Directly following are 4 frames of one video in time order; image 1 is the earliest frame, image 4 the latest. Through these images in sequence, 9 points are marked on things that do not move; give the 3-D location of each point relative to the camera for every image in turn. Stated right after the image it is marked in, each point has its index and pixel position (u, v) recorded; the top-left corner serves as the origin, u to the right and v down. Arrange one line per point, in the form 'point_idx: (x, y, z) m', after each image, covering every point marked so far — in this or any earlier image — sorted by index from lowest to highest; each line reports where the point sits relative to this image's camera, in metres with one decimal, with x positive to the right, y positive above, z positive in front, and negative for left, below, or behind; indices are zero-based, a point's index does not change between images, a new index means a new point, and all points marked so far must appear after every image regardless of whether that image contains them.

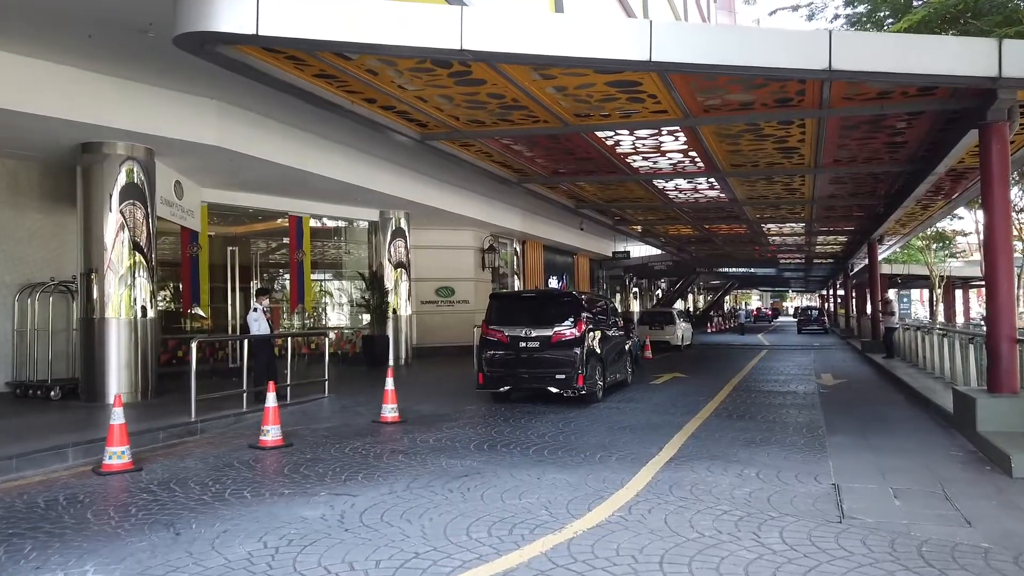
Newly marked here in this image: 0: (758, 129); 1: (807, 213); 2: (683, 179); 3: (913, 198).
0: (+3.2, +2.1, +10.3) m
1: (+7.3, +1.9, +19.3) m
2: (+3.1, +2.0, +14.3) m
3: (+7.6, +1.7, +14.7) m
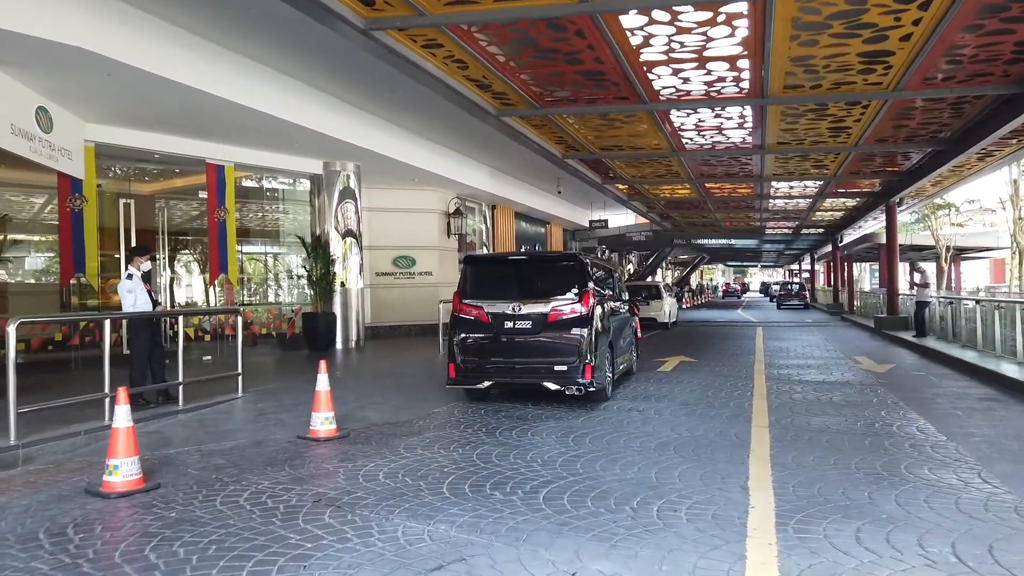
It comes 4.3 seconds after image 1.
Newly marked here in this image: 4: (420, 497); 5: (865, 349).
0: (+3.1, +2.5, +7.1) m
1: (+6.8, +2.6, +16.3) m
2: (+2.8, +2.5, +11.1) m
3: (+7.2, +2.3, +11.7) m
4: (-0.6, -1.5, +5.4) m
5: (+7.9, -1.4, +17.5) m
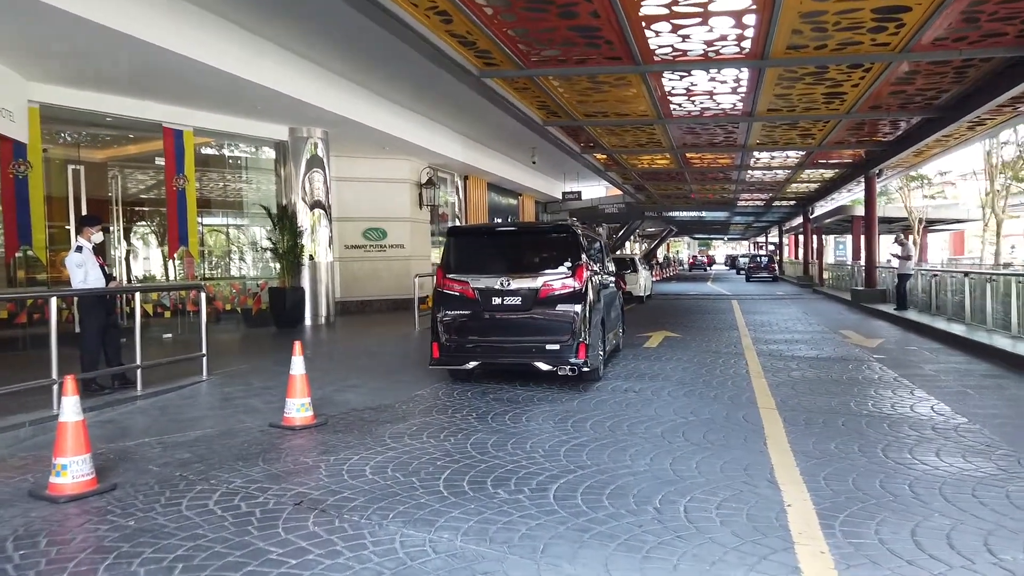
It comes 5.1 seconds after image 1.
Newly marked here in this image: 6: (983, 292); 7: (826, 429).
0: (+3.1, +2.7, +6.5) m
1: (+6.3, +3.1, +15.9) m
2: (+2.6, +2.9, +10.5) m
3: (+7.0, +2.7, +11.3) m
4: (-0.6, -1.3, +4.8) m
5: (+7.4, -0.8, +17.3) m
6: (+8.2, -0.1, +13.6) m
7: (+2.7, -1.2, +6.6) m
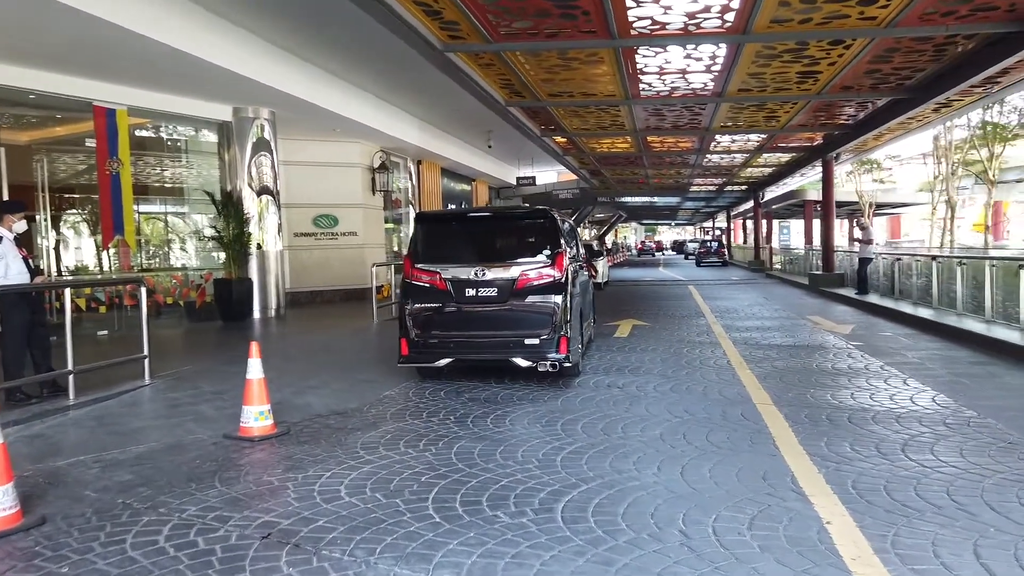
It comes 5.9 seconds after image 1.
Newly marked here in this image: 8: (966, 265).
0: (+2.9, +2.8, +6.0) m
1: (+5.5, +3.4, +15.6) m
2: (+2.2, +3.1, +10.0) m
3: (+6.5, +2.9, +11.1) m
4: (-0.6, -1.3, +4.2) m
5: (+6.6, -0.4, +17.1) m
6: (+7.6, +0.2, +13.5) m
7: (+2.5, -1.1, +6.1) m
8: (+7.4, +0.4, +12.7) m
